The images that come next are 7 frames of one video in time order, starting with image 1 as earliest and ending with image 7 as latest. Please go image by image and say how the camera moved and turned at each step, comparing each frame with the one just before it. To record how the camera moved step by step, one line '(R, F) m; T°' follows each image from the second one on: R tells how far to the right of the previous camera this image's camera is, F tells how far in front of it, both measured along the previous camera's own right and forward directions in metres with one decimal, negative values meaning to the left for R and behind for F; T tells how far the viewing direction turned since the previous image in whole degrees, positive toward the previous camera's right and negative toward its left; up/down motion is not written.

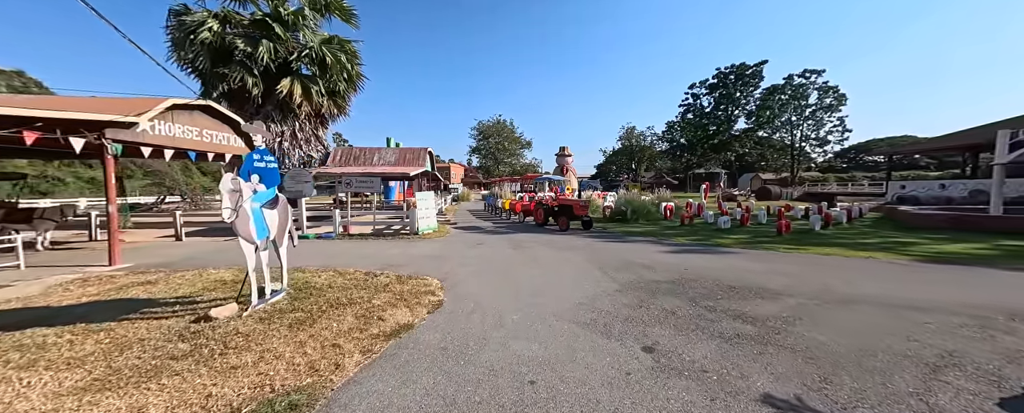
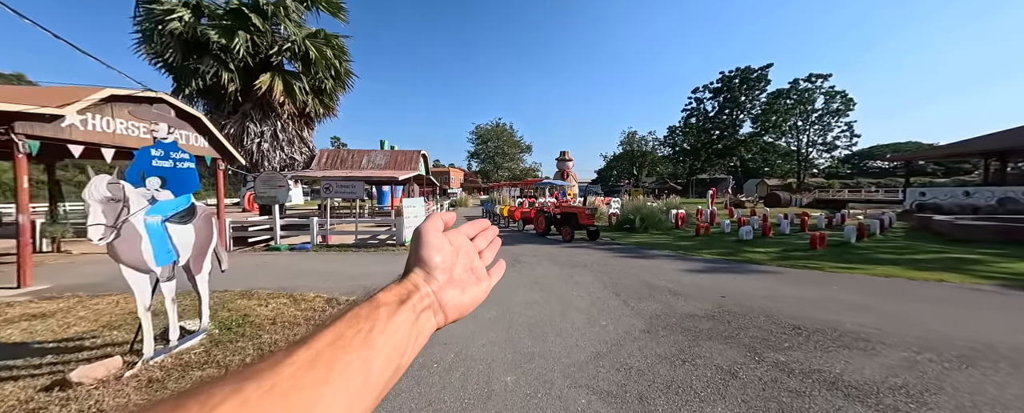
(+0.1, +1.1) m; 0°
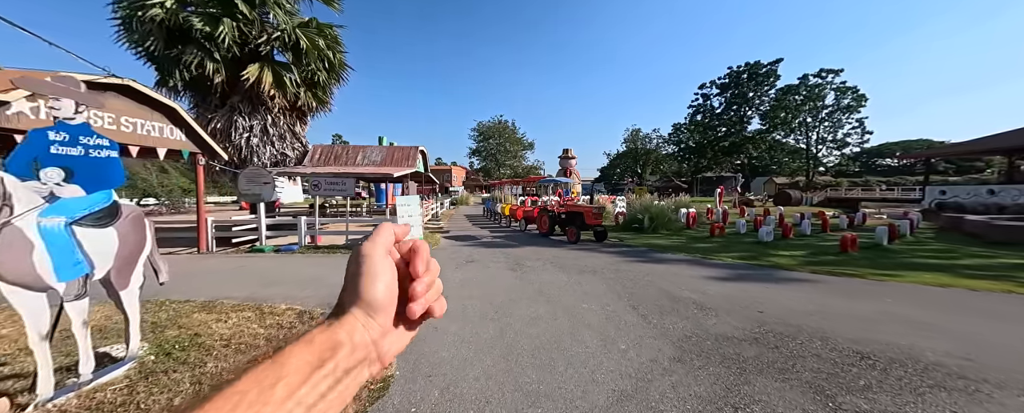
(0.0, +0.7) m; 0°
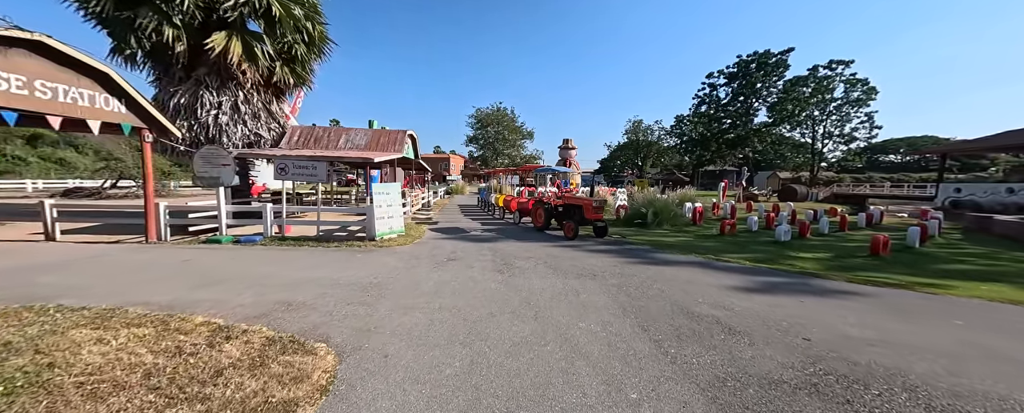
(+0.2, +0.9) m; 0°
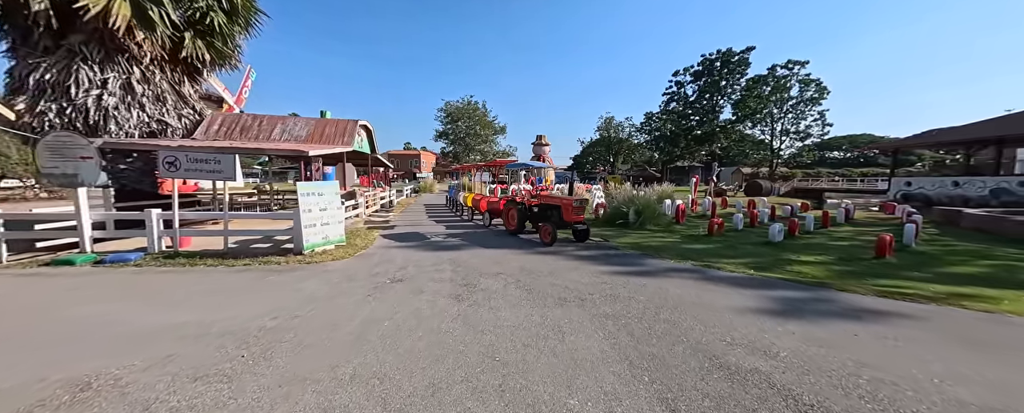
(+0.2, +1.4) m; +5°
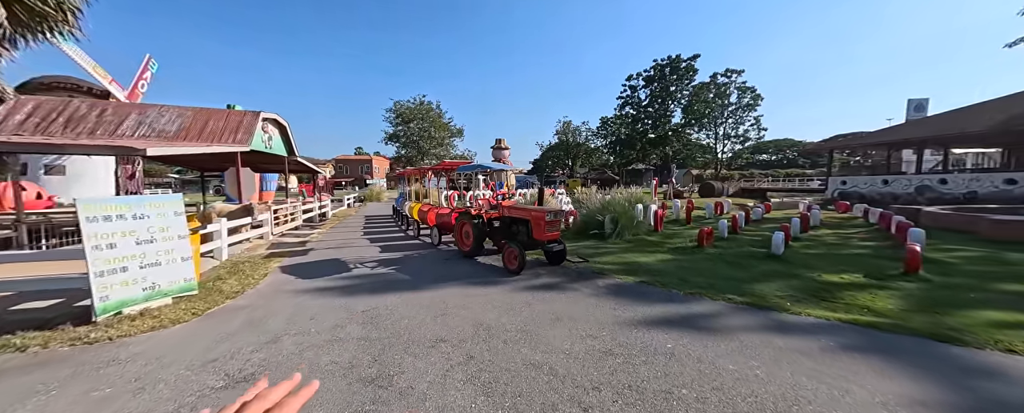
(+0.2, +2.0) m; +7°
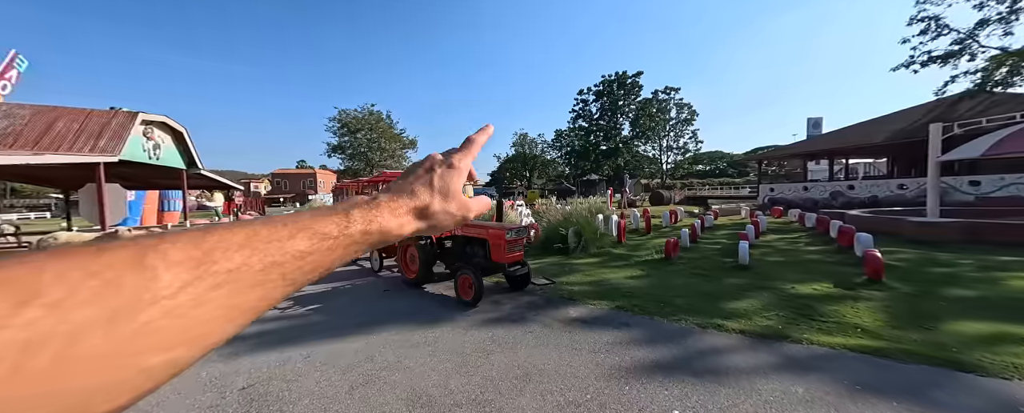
(+0.1, +1.0) m; +8°
